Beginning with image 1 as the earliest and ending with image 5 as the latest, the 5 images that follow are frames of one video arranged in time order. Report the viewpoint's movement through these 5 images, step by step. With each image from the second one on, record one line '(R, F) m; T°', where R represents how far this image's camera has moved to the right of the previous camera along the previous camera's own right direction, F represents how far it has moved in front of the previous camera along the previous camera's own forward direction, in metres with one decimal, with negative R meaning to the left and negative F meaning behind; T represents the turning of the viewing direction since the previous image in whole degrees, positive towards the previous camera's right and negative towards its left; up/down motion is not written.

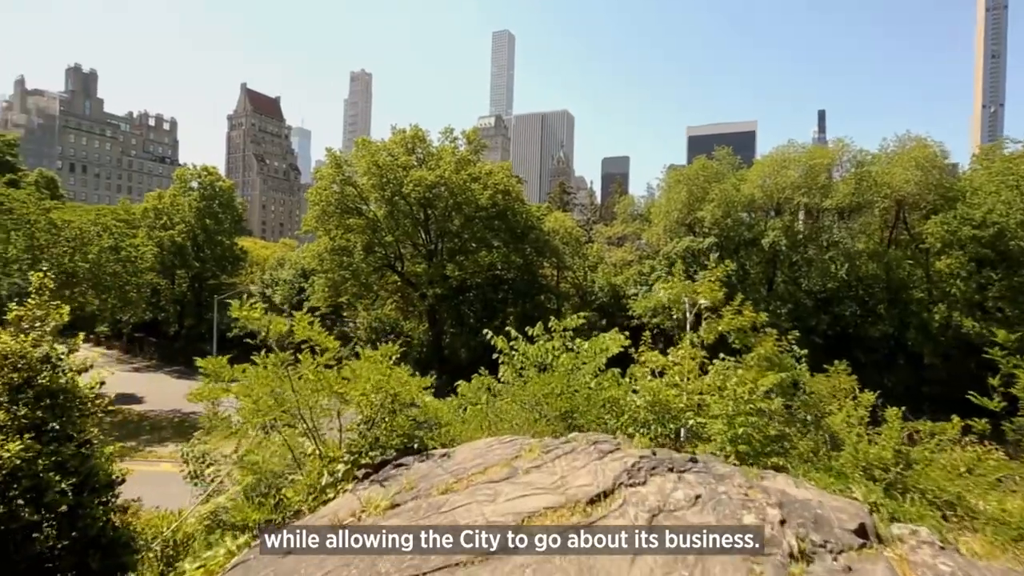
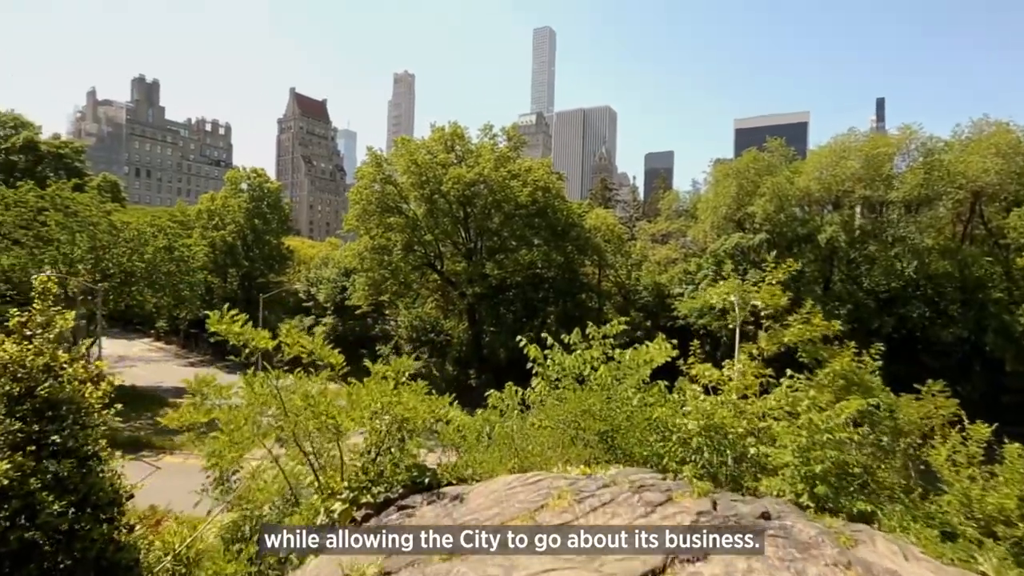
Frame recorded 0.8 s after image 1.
(+0.1, +0.5) m; -5°
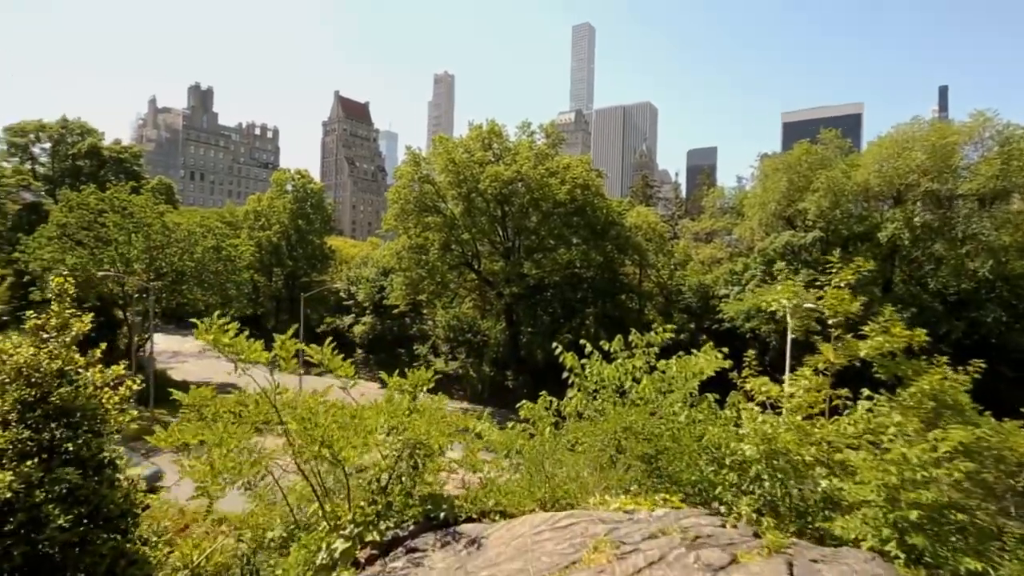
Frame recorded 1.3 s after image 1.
(0.0, +0.4) m; -4°
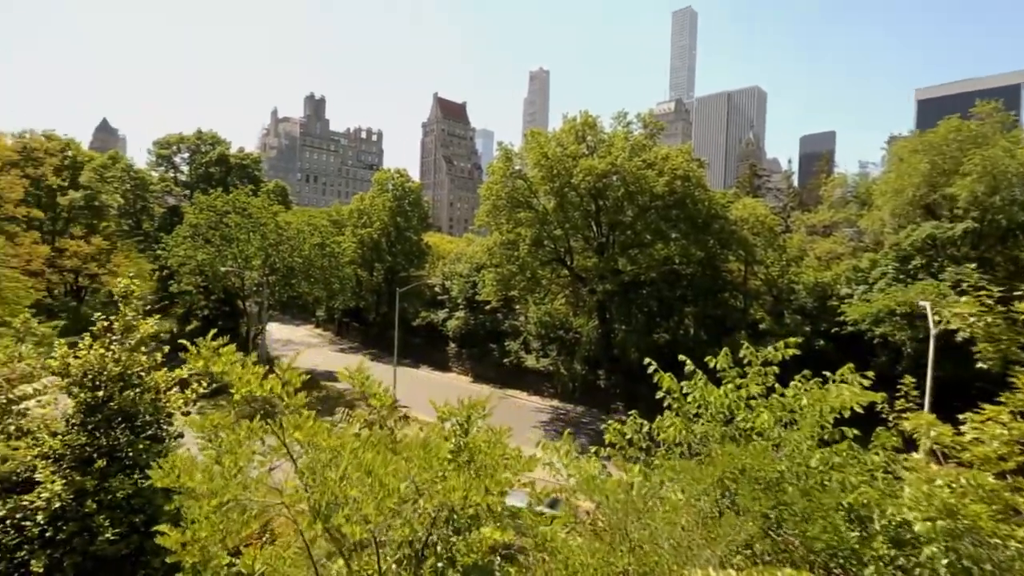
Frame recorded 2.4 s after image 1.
(+0.1, +0.7) m; -10°
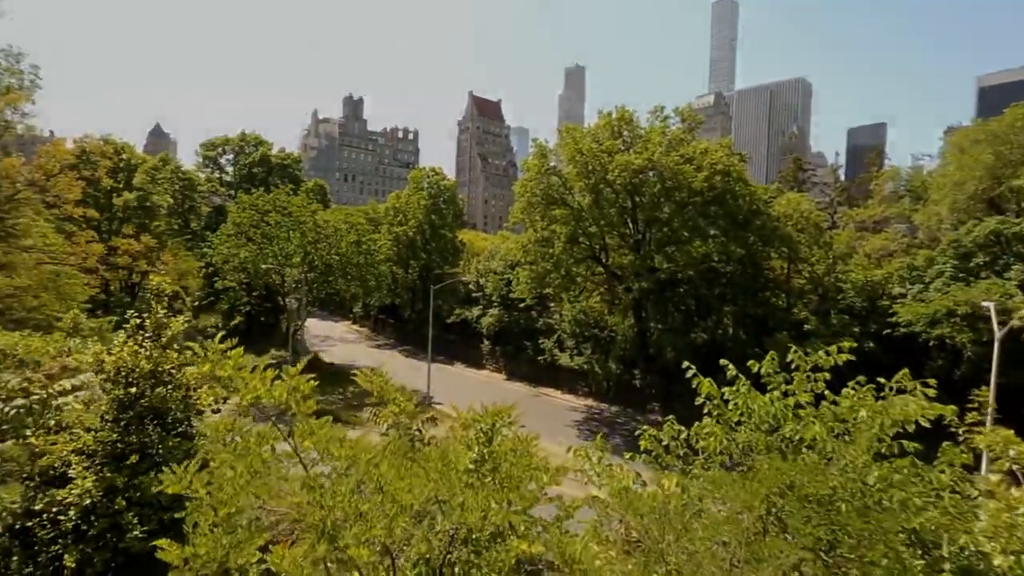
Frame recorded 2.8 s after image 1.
(0.0, +0.2) m; -4°
